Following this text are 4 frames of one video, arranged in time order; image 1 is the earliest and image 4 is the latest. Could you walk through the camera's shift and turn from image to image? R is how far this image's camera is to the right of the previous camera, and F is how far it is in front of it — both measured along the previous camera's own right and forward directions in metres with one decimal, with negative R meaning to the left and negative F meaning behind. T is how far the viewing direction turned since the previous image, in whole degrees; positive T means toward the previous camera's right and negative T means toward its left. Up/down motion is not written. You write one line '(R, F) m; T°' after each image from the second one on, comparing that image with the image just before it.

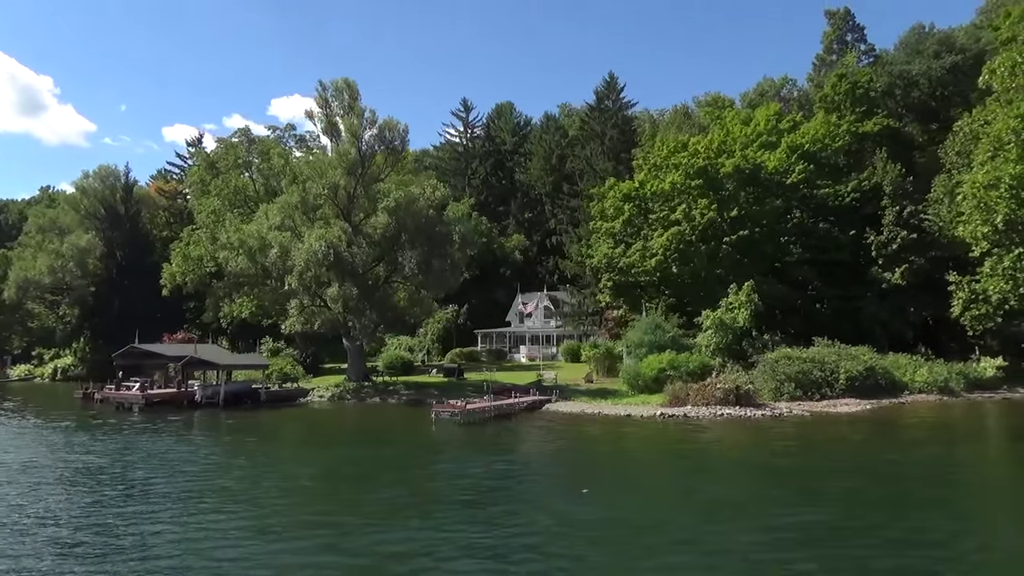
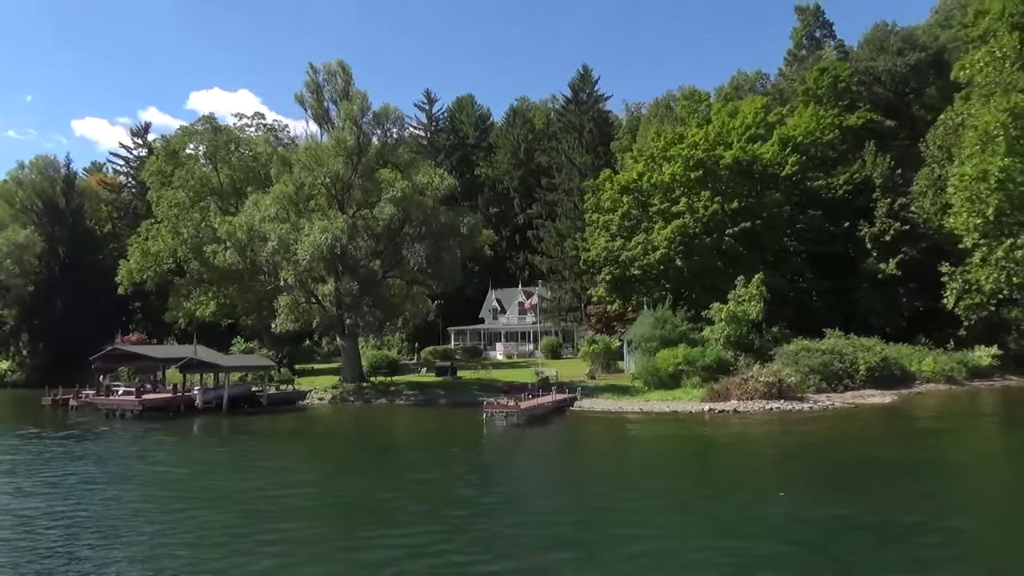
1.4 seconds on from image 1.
(-4.5, +1.9) m; +5°
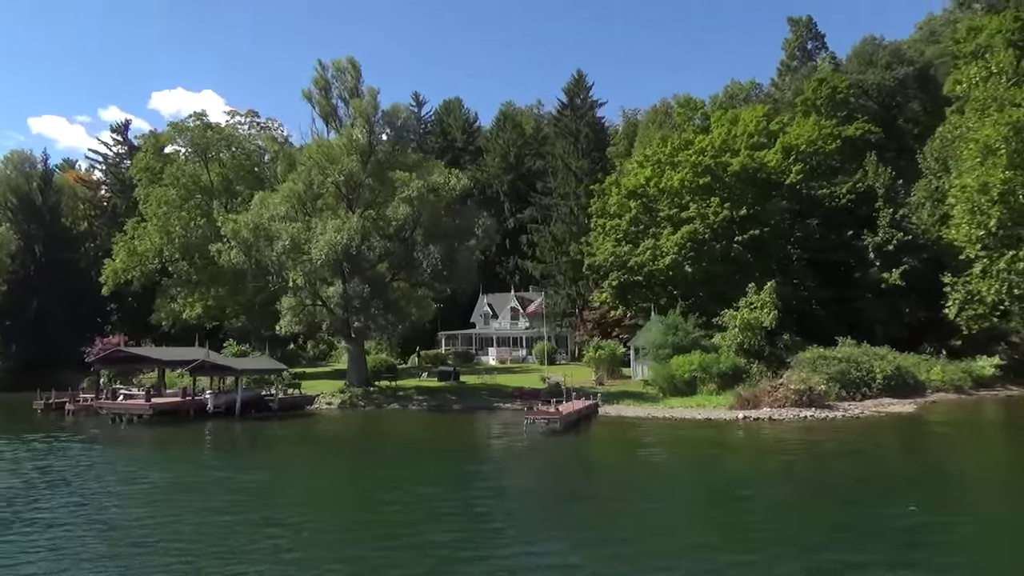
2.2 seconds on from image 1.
(-2.7, +0.8) m; +3°
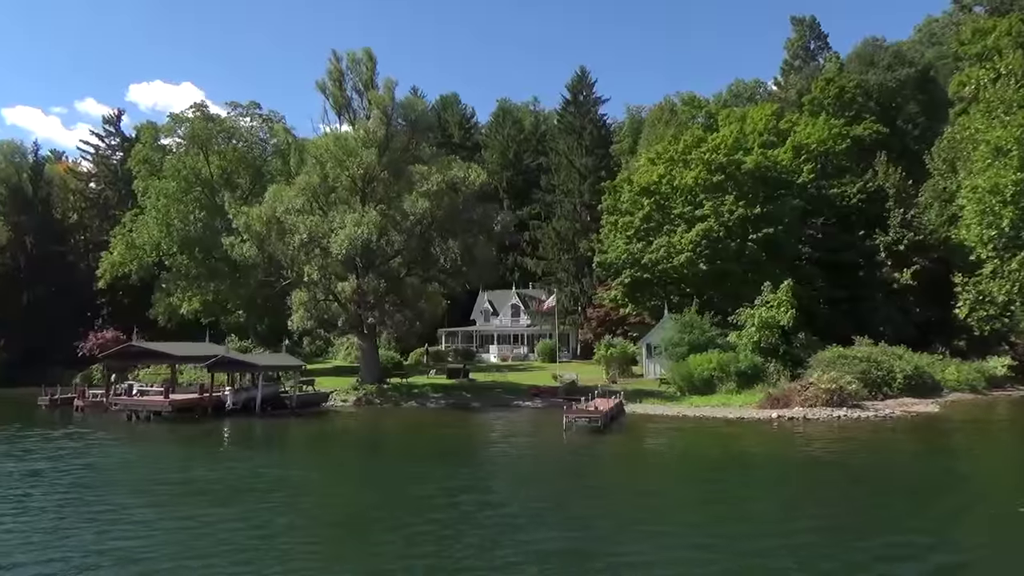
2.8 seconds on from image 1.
(-2.0, +0.6) m; +1°
